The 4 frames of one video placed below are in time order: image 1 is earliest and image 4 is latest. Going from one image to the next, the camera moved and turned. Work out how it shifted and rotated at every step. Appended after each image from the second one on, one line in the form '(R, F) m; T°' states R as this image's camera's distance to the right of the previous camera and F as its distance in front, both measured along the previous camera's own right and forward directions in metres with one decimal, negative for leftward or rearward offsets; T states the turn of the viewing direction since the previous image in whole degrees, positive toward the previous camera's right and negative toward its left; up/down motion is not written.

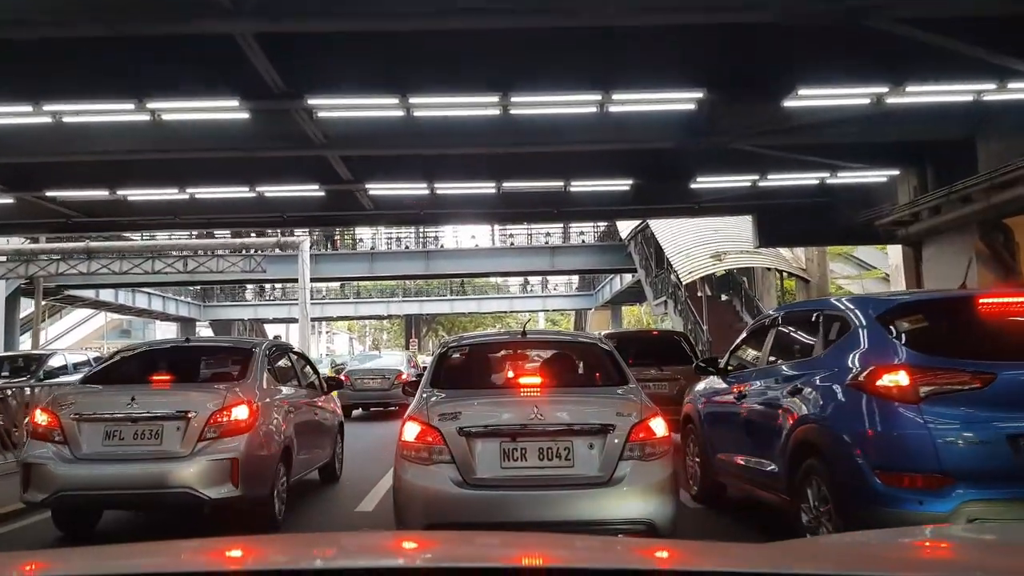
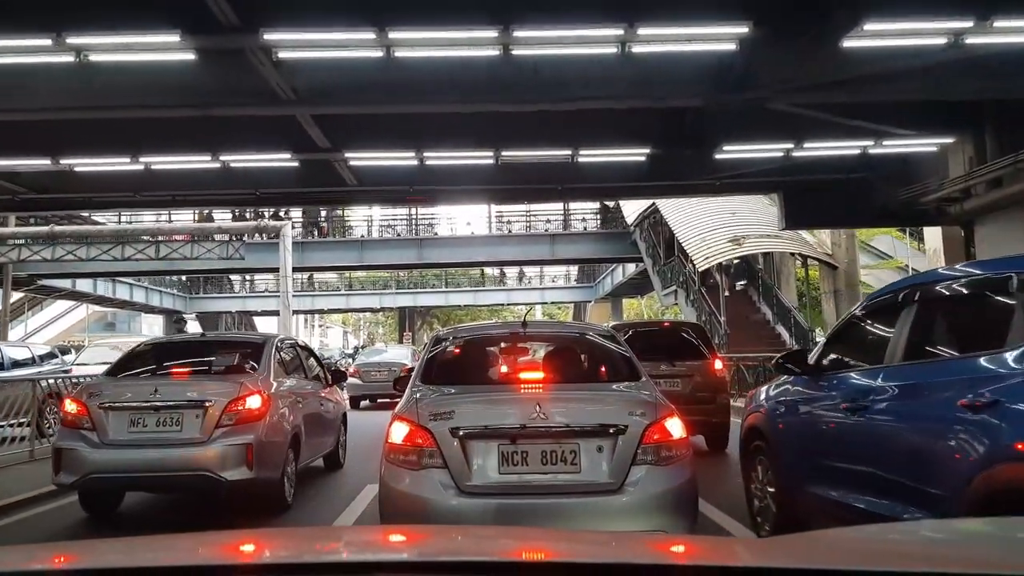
(-0.1, +1.6) m; 0°
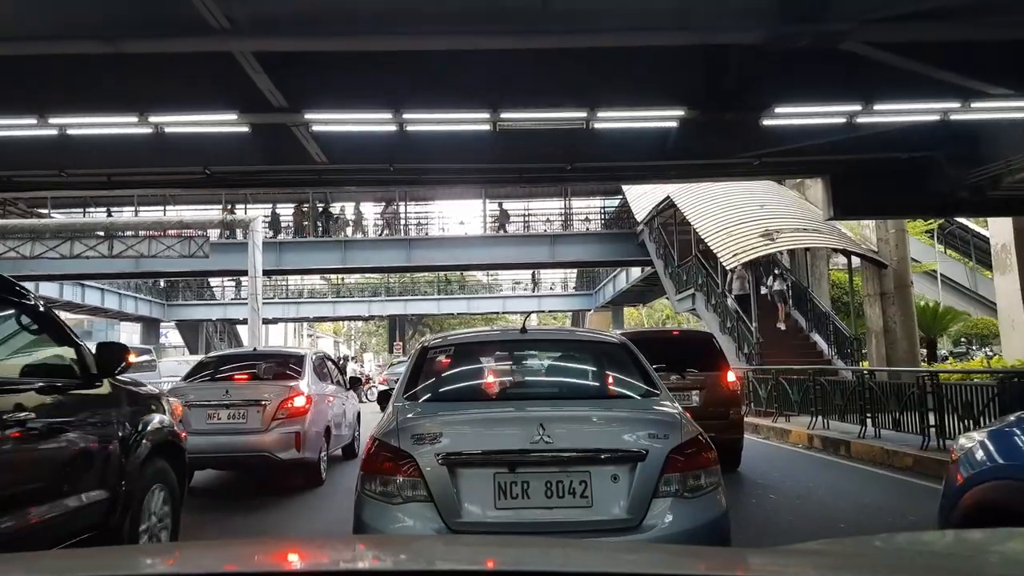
(-0.1, +2.3) m; 0°
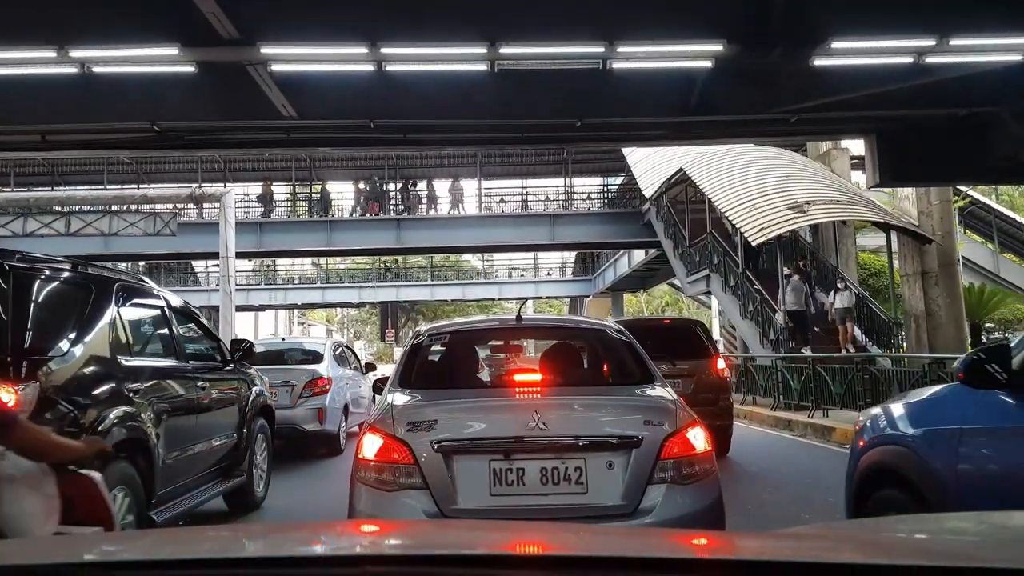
(-0.1, +1.6) m; 0°
